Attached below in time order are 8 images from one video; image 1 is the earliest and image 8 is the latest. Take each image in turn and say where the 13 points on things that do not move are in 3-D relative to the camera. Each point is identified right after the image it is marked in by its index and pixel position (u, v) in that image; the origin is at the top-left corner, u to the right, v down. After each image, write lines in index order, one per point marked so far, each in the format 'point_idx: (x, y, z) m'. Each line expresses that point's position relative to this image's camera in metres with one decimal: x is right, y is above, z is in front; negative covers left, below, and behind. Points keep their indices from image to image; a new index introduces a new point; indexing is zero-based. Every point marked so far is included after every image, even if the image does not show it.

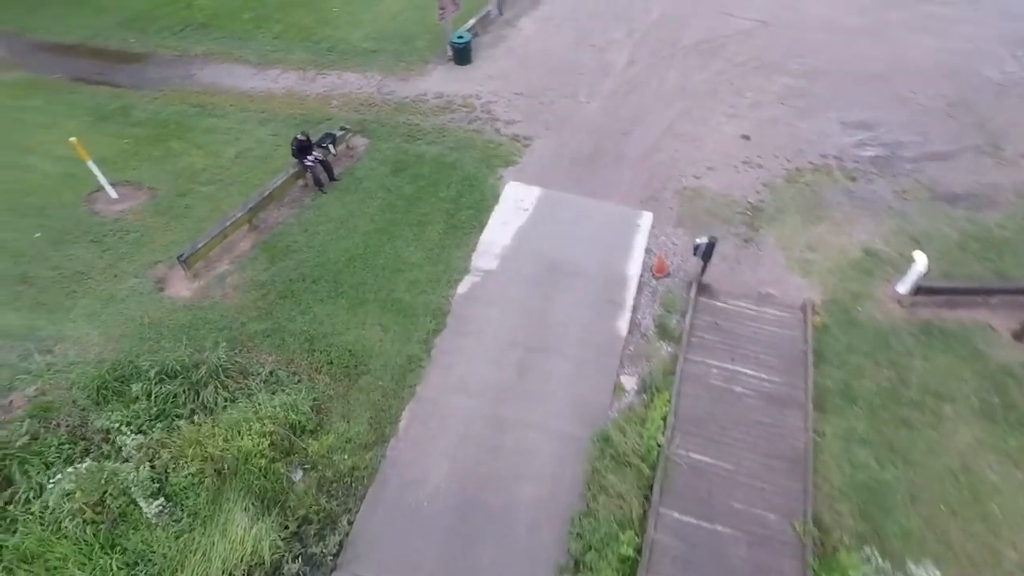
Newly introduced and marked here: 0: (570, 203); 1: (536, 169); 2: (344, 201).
0: (+1.1, +1.6, +10.9) m
1: (+0.5, +2.4, +11.5) m
2: (-3.2, +1.6, +10.8) m
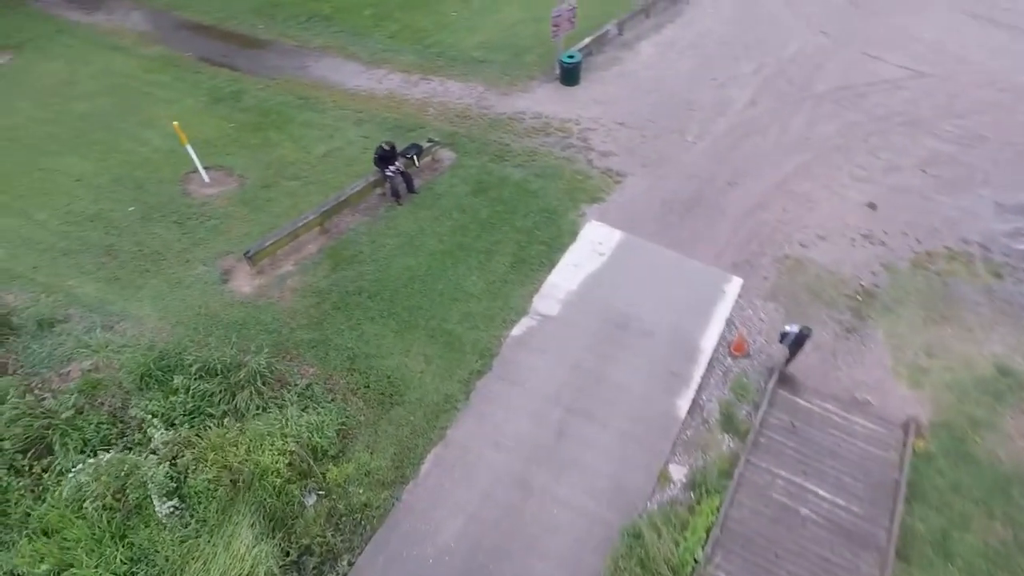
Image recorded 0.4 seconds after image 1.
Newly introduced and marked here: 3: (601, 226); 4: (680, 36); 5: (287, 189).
0: (+2.4, +0.6, +9.9) m
1: (+2.0, +1.5, +10.7) m
2: (-1.8, +1.3, +10.6) m
3: (+1.6, +1.1, +10.3) m
4: (+4.5, +6.8, +15.4) m
5: (-4.4, +1.9, +11.0) m
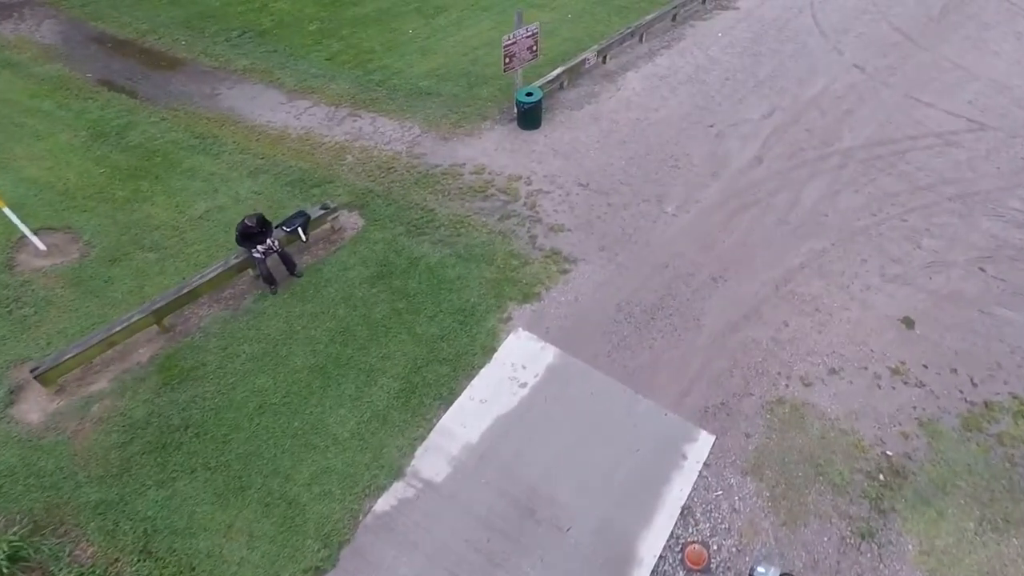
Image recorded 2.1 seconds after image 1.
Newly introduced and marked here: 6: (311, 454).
0: (+1.0, -1.3, +7.2) m
1: (+0.7, -0.4, +8.0) m
2: (-3.2, -0.3, +8.0) m
3: (+0.2, -0.8, +7.7) m
4: (+3.6, +4.8, +12.6) m
5: (-5.7, +0.4, +8.6) m
6: (-2.4, -2.0, +6.8) m
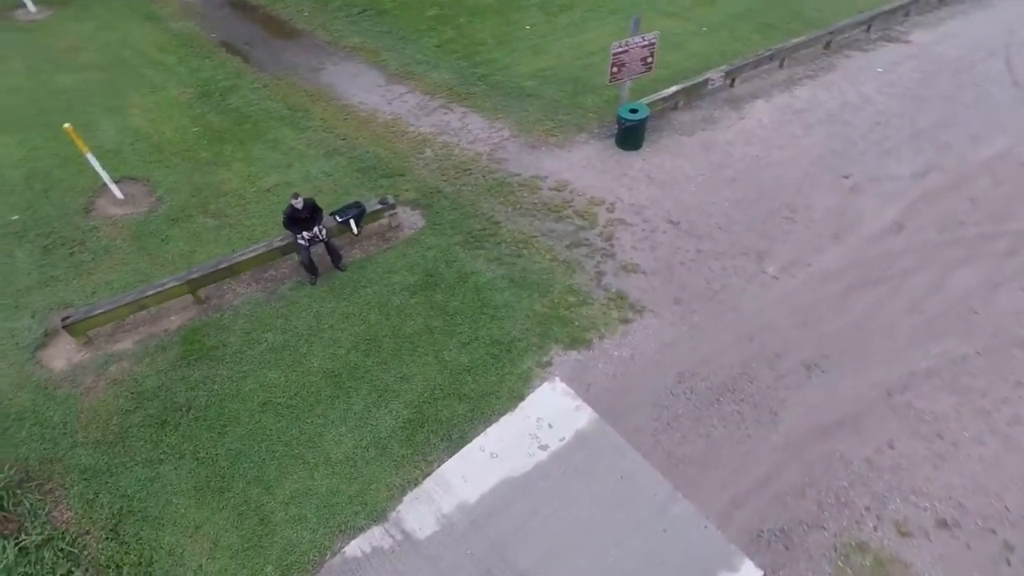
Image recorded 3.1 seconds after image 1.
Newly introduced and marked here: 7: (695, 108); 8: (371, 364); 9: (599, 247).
0: (+1.1, -1.9, +6.0) m
1: (+1.2, -1.0, +6.8) m
2: (-2.5, -0.3, +7.6) m
3: (+0.6, -1.3, +6.6) m
4: (+5.7, +3.5, +10.8) m
5: (-4.8, +0.9, +8.5) m
6: (-2.3, -2.0, +6.2) m
7: (+3.5, +3.4, +10.7) m
8: (-1.7, -0.9, +7.0) m
9: (+1.3, +0.6, +8.2) m
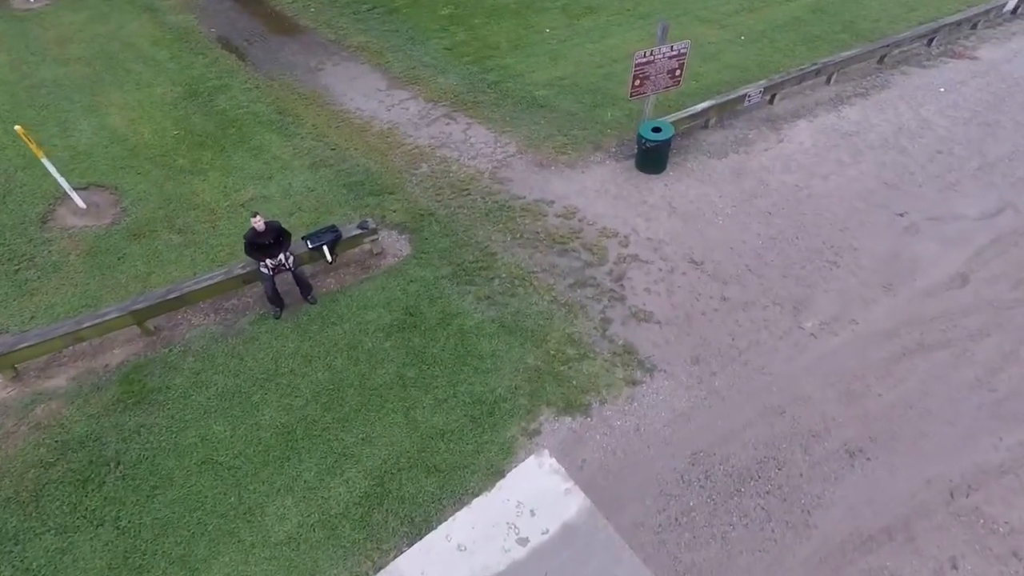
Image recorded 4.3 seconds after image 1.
0: (+0.9, -2.5, +4.9) m
1: (+1.0, -1.6, +5.7) m
2: (-2.7, -0.7, +6.6) m
3: (+0.4, -1.8, +5.5) m
4: (+5.9, +2.7, +9.5) m
5: (-4.8, +0.6, +7.7) m
6: (-2.6, -2.4, +5.2) m
7: (+3.6, +2.7, +9.5) m
8: (-1.9, -1.4, +6.0) m
9: (+1.2, 0.0, +7.1) m
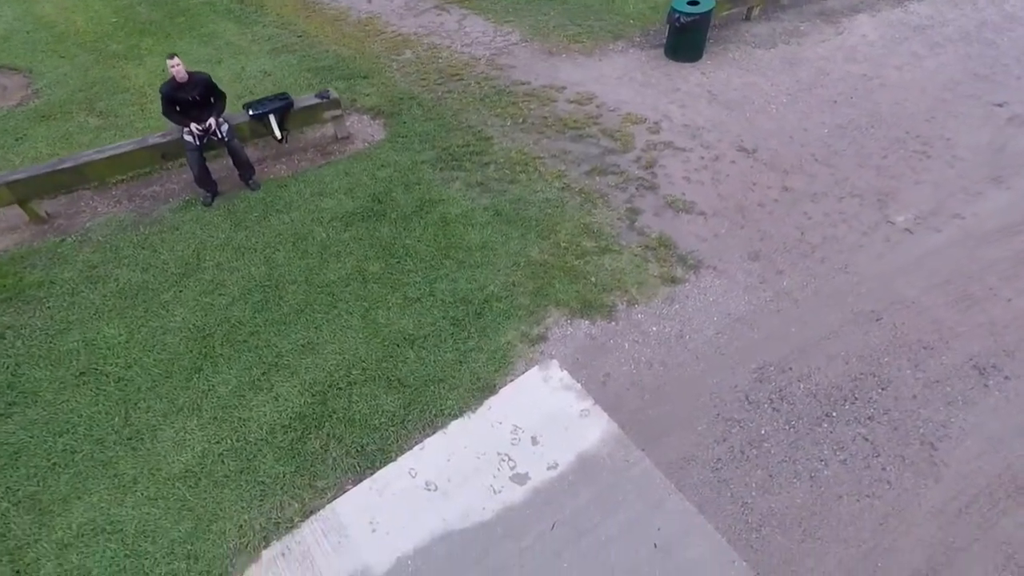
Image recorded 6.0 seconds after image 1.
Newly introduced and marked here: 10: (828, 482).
0: (+0.8, -1.4, +3.3) m
1: (+0.9, -0.5, +4.1) m
2: (-2.7, +0.5, +5.0) m
3: (+0.3, -0.7, +3.9) m
4: (+5.9, +3.7, +7.8) m
5: (-4.8, +1.8, +6.1) m
6: (-2.6, -1.3, +3.6) m
7: (+3.7, +3.8, +7.9) m
8: (-2.0, -0.3, +4.4) m
9: (+1.2, +1.1, +5.5) m
10: (+2.0, -1.2, +3.5) m
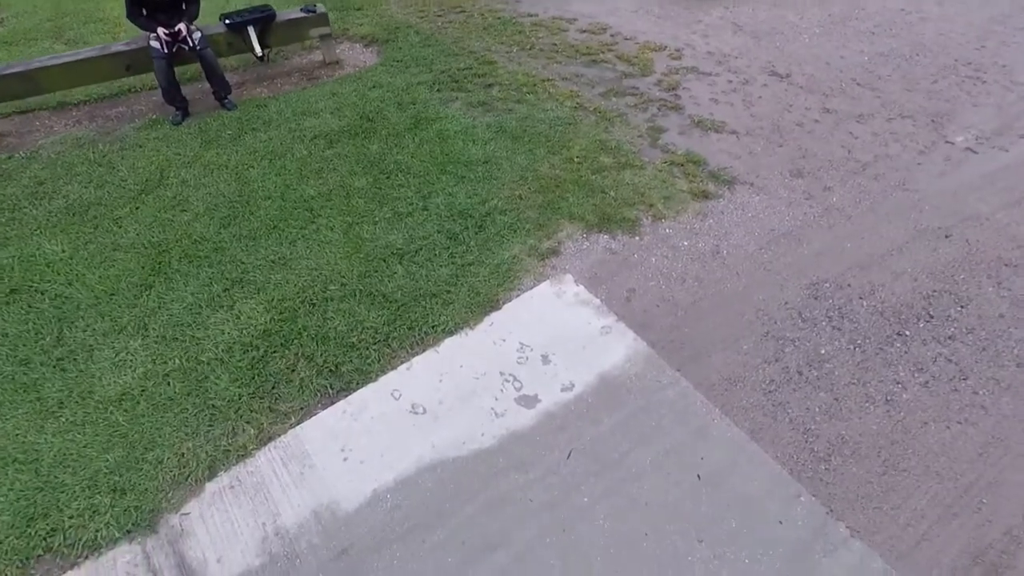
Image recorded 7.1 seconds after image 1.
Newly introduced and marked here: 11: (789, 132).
0: (+0.8, -0.8, +2.7) m
1: (+1.0, +0.1, +3.5) m
2: (-2.6, +1.0, +4.4) m
3: (+0.4, -0.1, +3.3) m
4: (+6.0, +4.2, +7.3) m
5: (-4.8, +2.3, +5.6) m
6: (-2.6, -0.6, +3.0) m
7: (+3.8, +4.3, +7.4) m
8: (-1.9, +0.3, +3.8) m
9: (+1.2, +1.6, +4.9) m
10: (+2.0, -0.6, +2.8) m
11: (+2.2, +1.3, +4.5) m
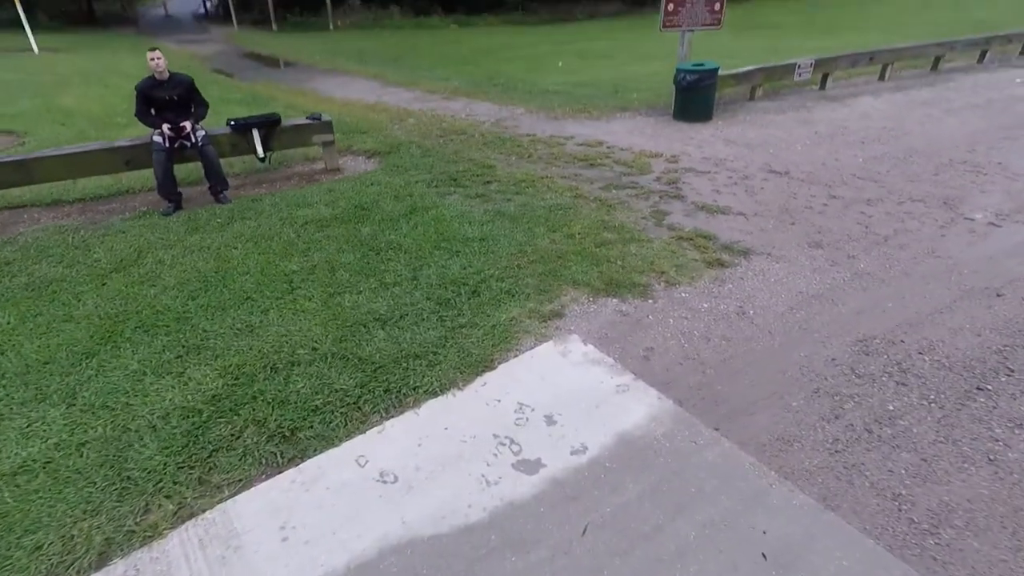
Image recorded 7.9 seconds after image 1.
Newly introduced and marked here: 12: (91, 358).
0: (+0.8, -0.9, +2.0) m
1: (+1.0, -0.2, +3.0) m
2: (-2.6, +0.4, +4.2) m
3: (+0.3, -0.4, +2.8) m
4: (+6.0, +2.6, +7.8) m
5: (-4.8, +1.2, +5.7) m
6: (-2.6, -0.8, +2.4) m
7: (+3.7, +2.6, +7.9) m
8: (-1.9, -0.1, +3.4) m
9: (+1.2, +0.8, +4.8) m
10: (+2.0, -0.7, +2.2) m
11: (+2.2, +0.6, +4.4) m
12: (-2.3, -0.4, +3.1) m
